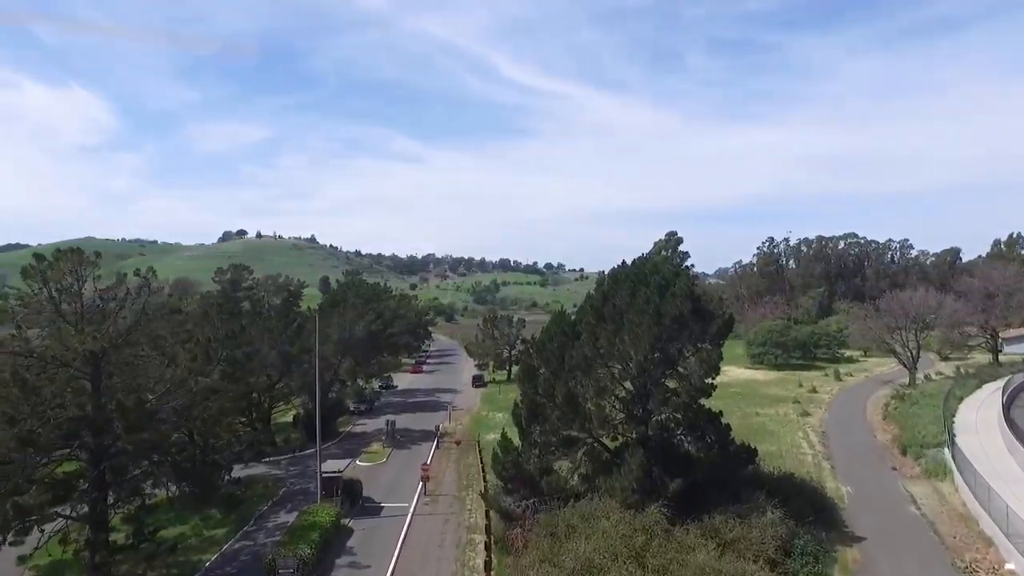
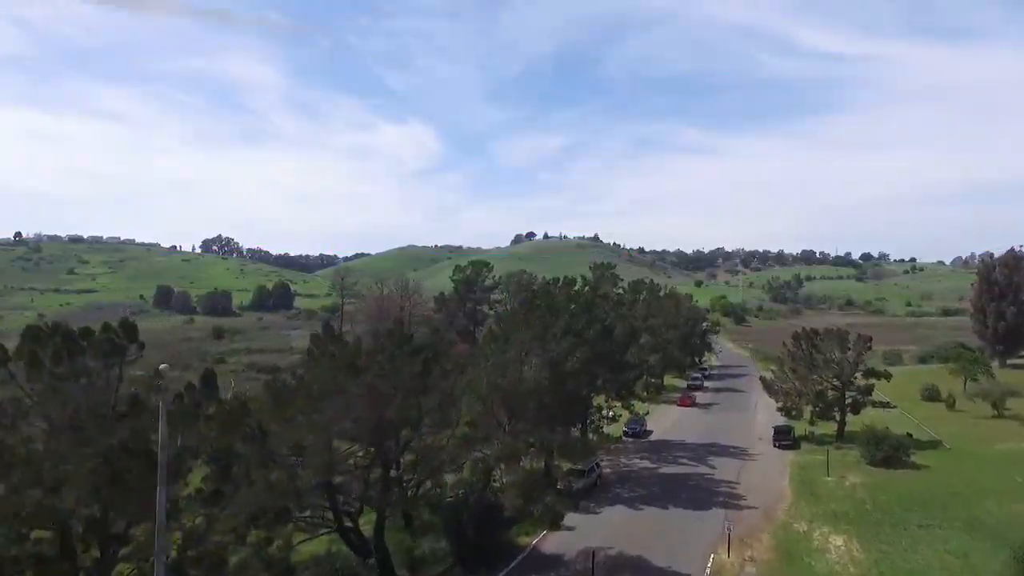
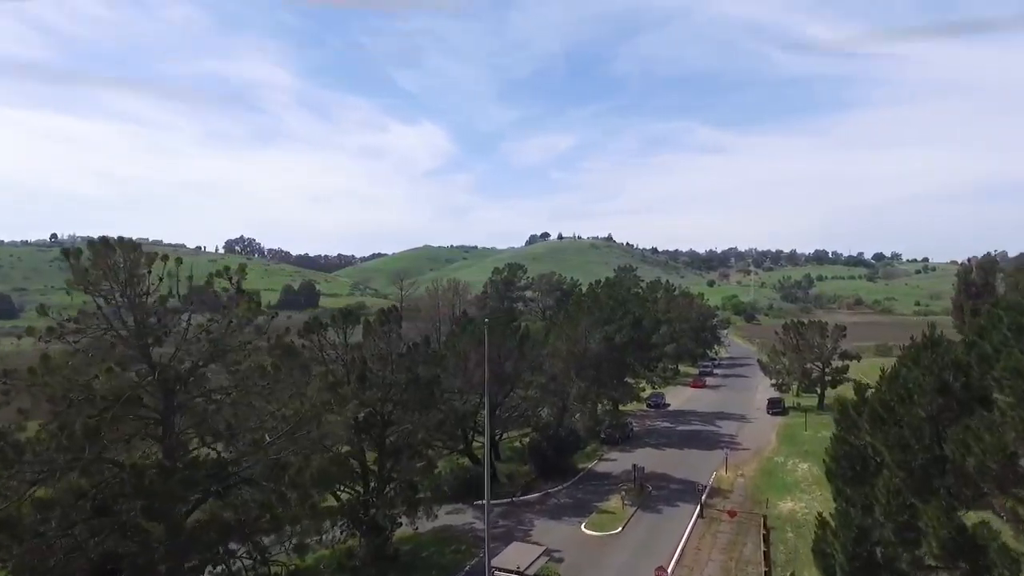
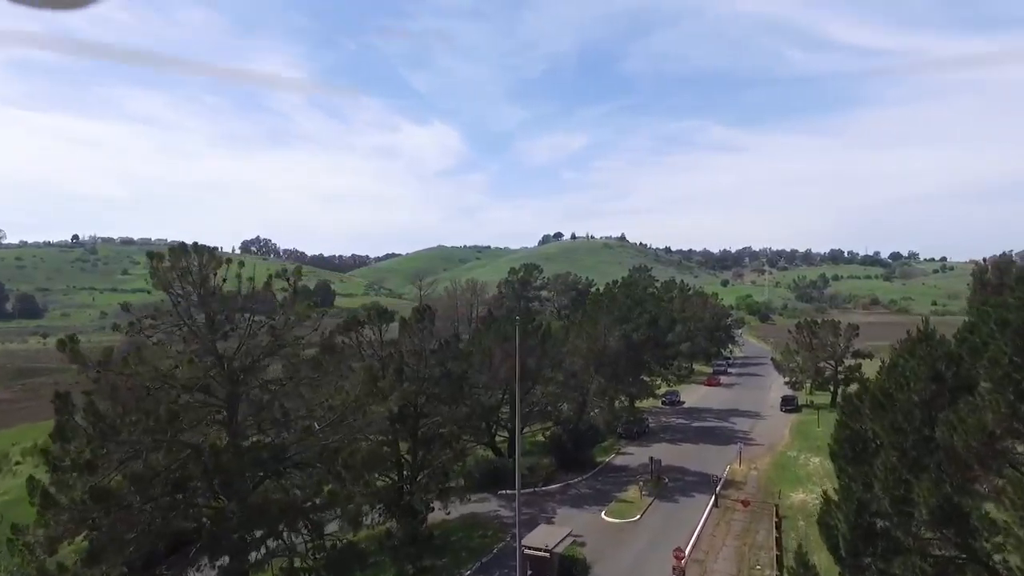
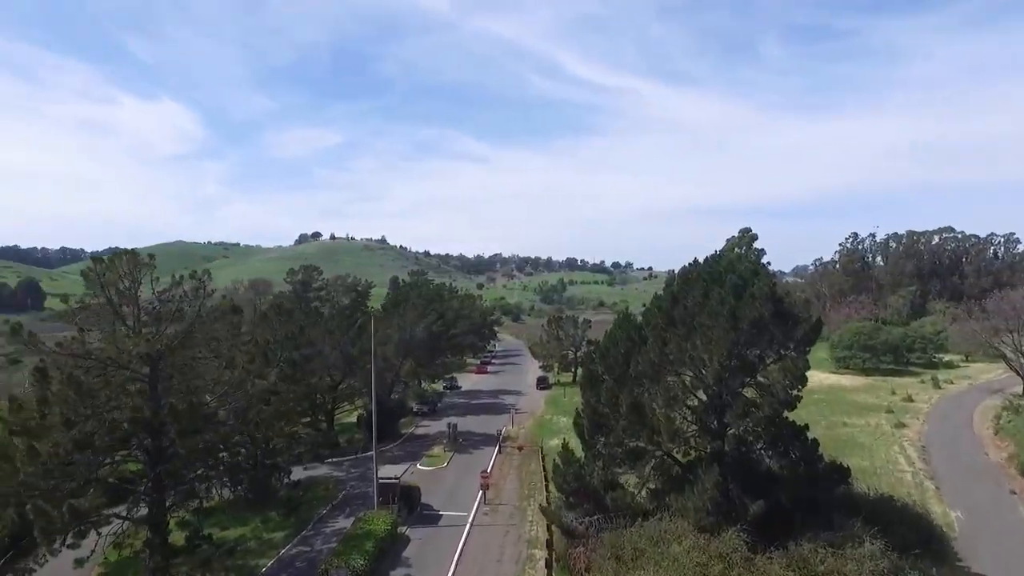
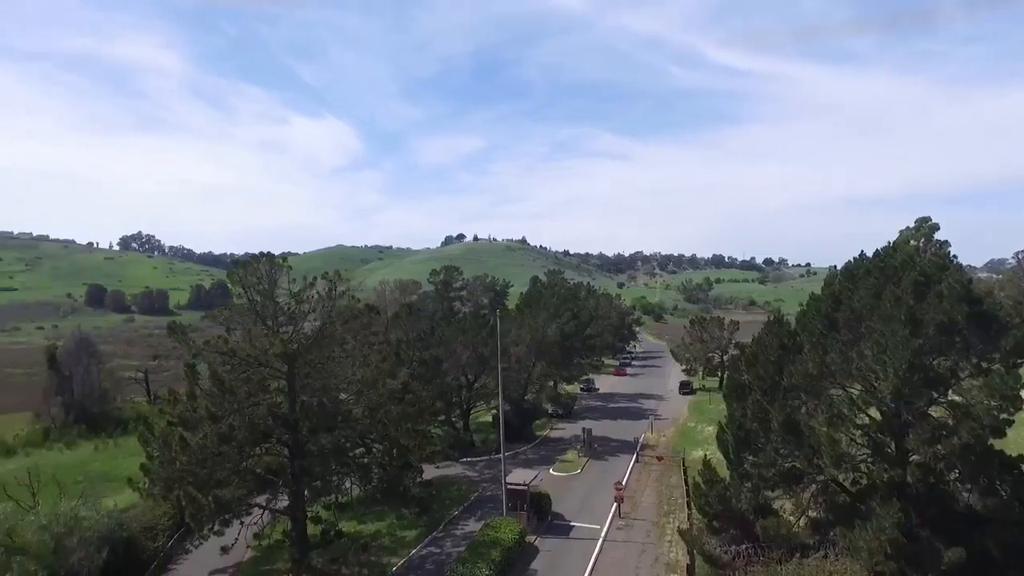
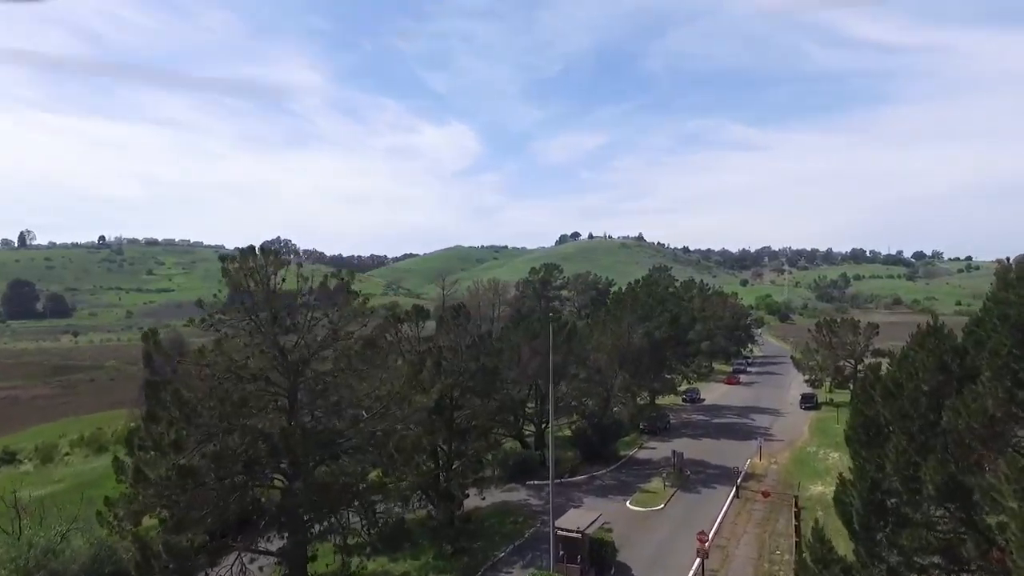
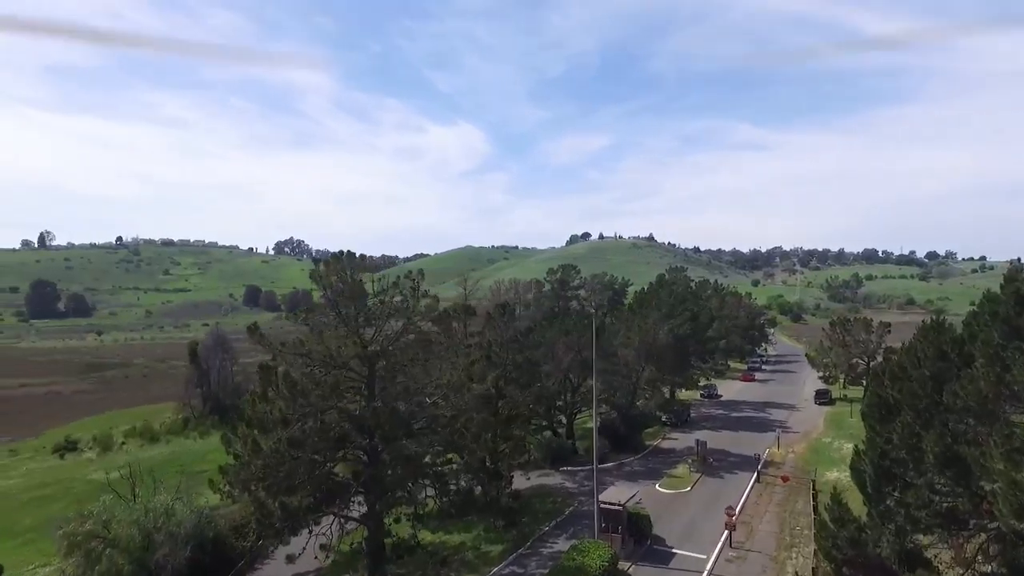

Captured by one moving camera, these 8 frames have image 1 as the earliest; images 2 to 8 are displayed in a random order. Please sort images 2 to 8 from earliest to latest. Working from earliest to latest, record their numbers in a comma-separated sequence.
5, 6, 8, 7, 4, 3, 2
